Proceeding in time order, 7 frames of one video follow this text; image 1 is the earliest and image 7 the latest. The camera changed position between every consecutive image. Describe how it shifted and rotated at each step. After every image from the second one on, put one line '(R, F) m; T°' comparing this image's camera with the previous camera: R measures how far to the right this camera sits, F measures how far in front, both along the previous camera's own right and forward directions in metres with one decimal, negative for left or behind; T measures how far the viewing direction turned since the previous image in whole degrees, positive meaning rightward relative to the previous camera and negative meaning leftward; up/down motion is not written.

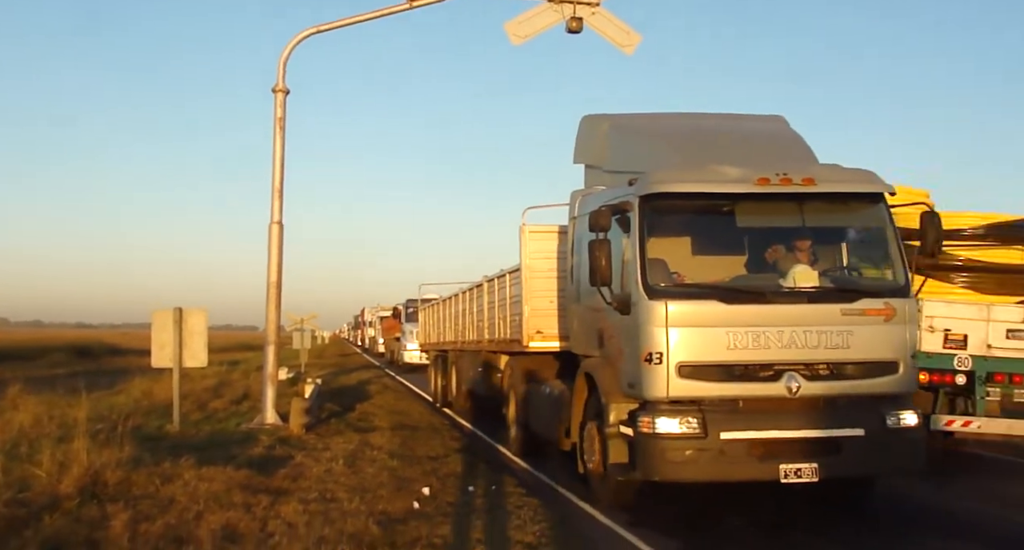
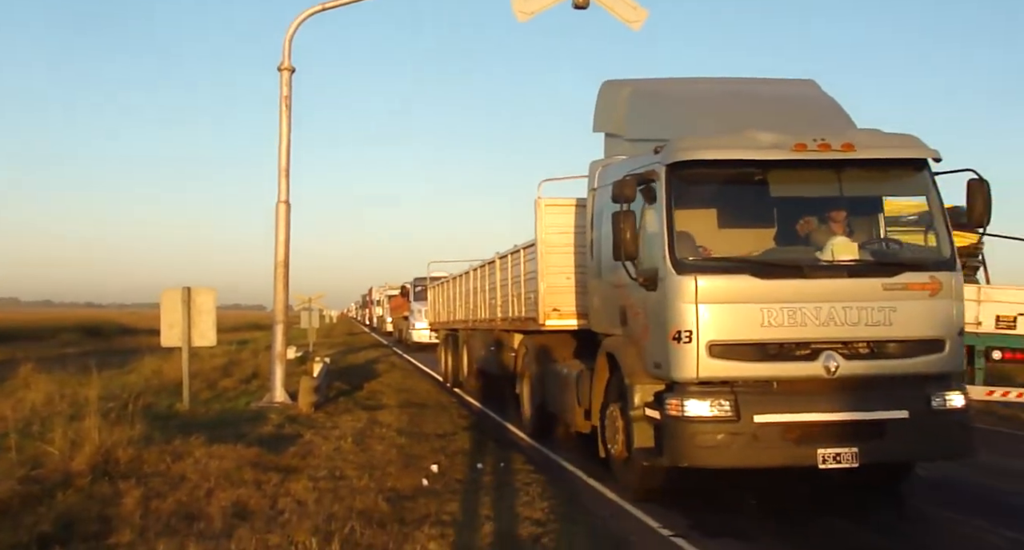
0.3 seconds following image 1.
(-0.1, +0.5) m; 0°
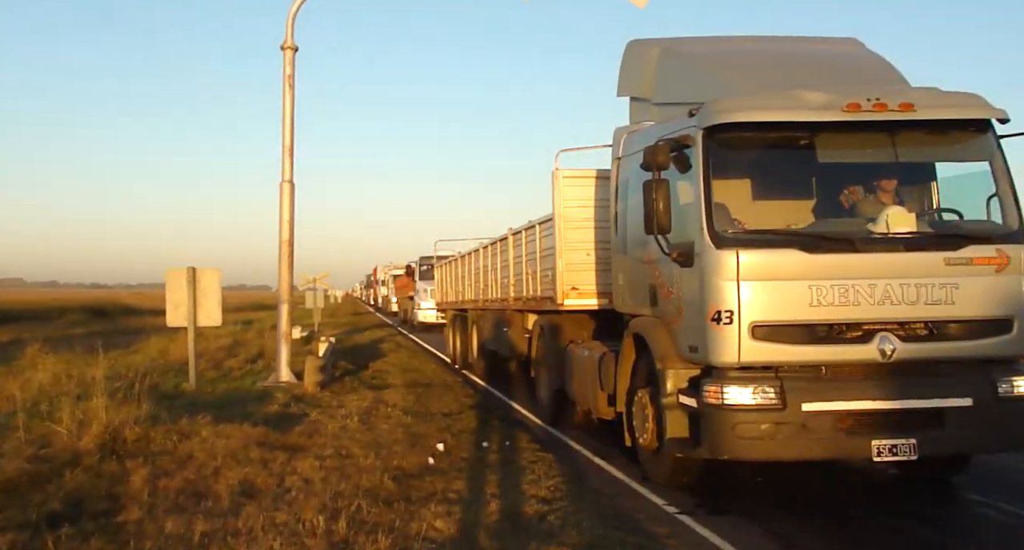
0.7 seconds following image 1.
(-0.1, +0.6) m; 0°
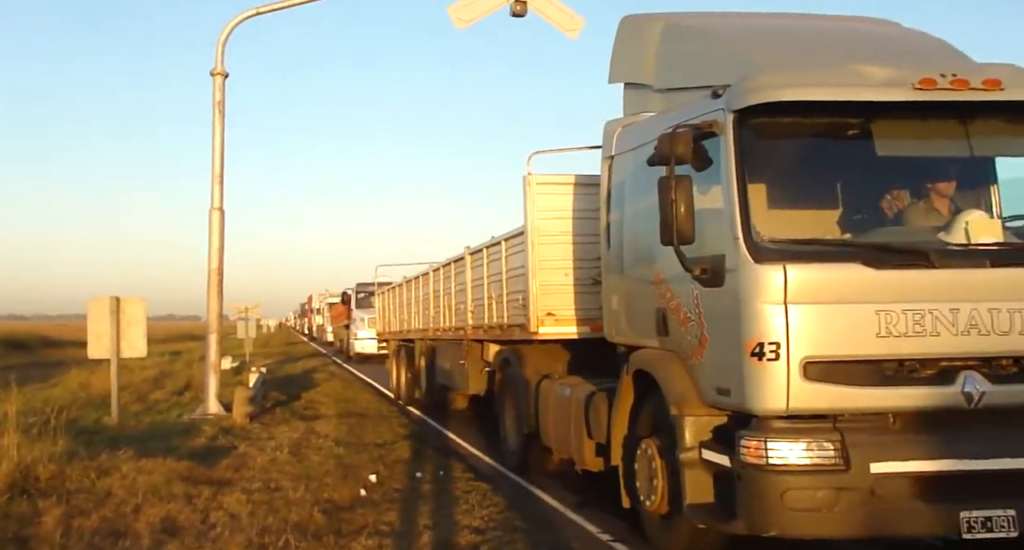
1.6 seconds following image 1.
(-0.3, +1.5) m; +4°
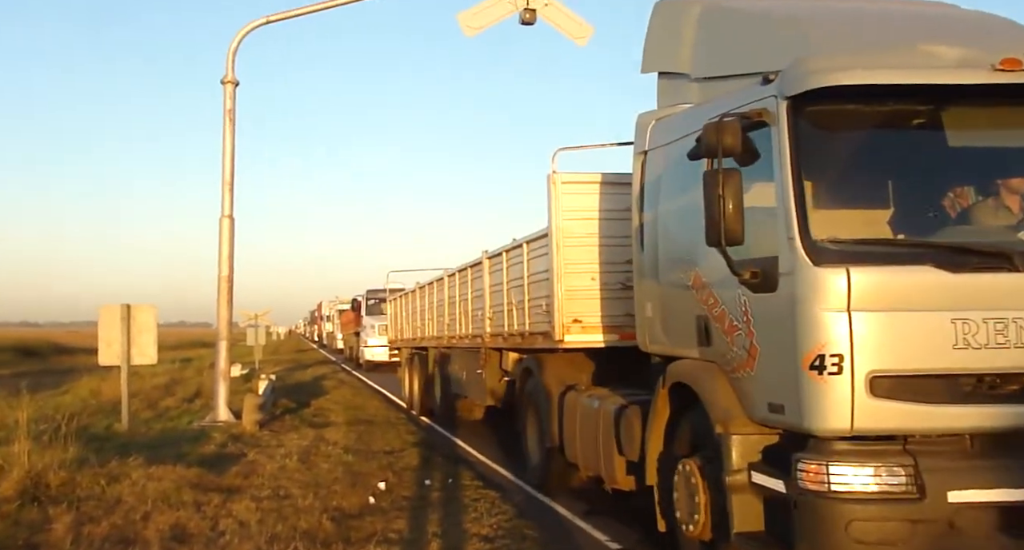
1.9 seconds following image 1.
(-0.1, +0.5) m; -1°
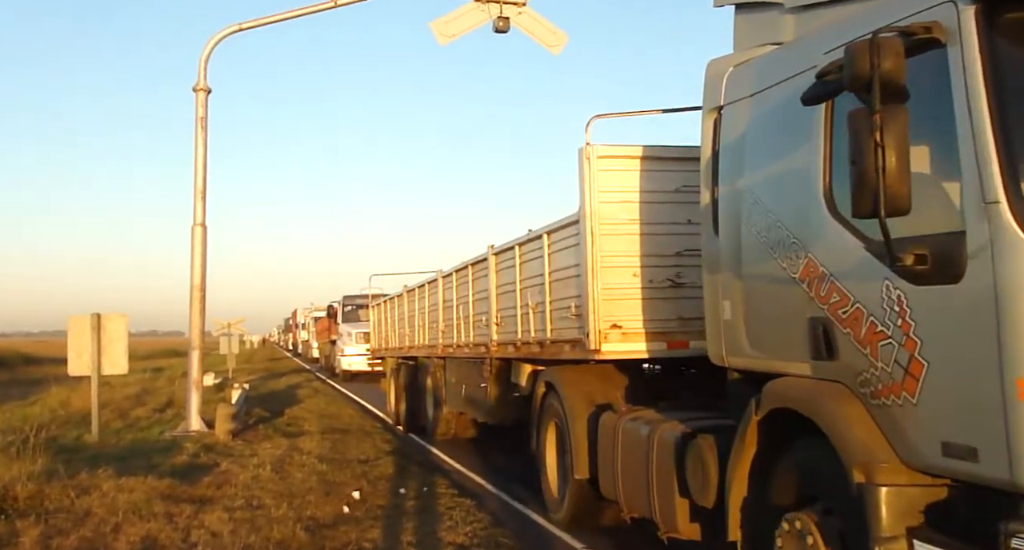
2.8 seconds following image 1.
(-0.3, +1.5) m; +2°
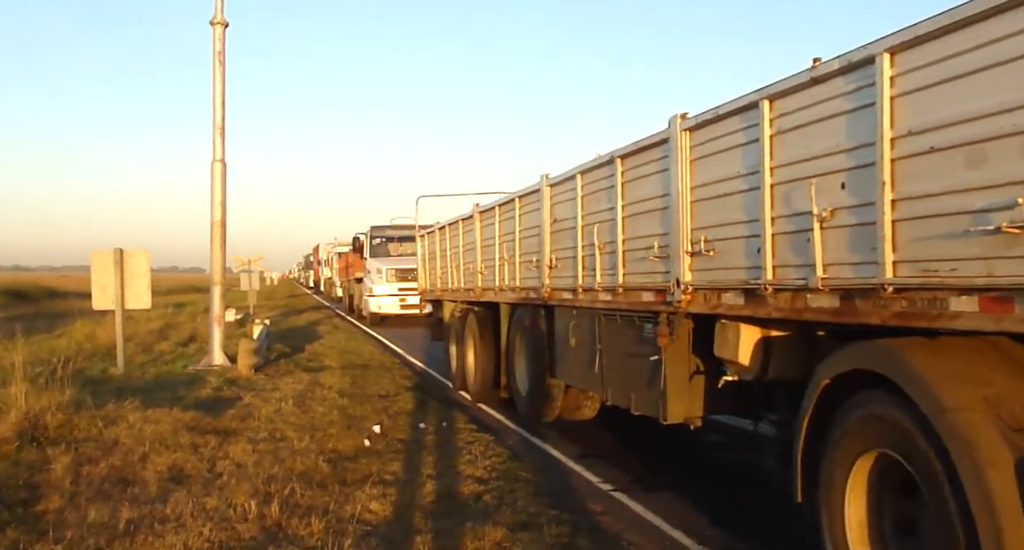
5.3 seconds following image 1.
(-1.1, +4.1) m; -1°
